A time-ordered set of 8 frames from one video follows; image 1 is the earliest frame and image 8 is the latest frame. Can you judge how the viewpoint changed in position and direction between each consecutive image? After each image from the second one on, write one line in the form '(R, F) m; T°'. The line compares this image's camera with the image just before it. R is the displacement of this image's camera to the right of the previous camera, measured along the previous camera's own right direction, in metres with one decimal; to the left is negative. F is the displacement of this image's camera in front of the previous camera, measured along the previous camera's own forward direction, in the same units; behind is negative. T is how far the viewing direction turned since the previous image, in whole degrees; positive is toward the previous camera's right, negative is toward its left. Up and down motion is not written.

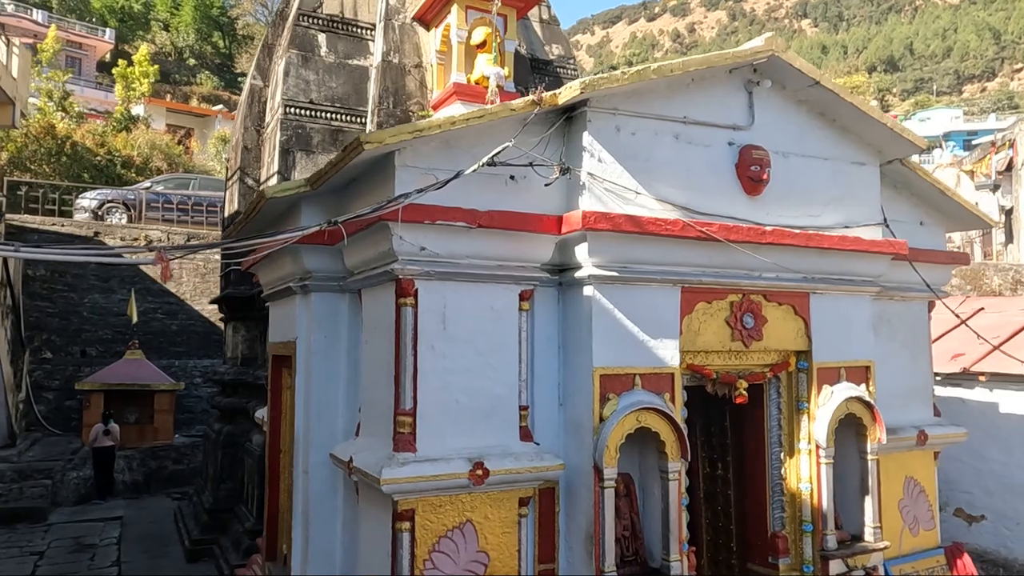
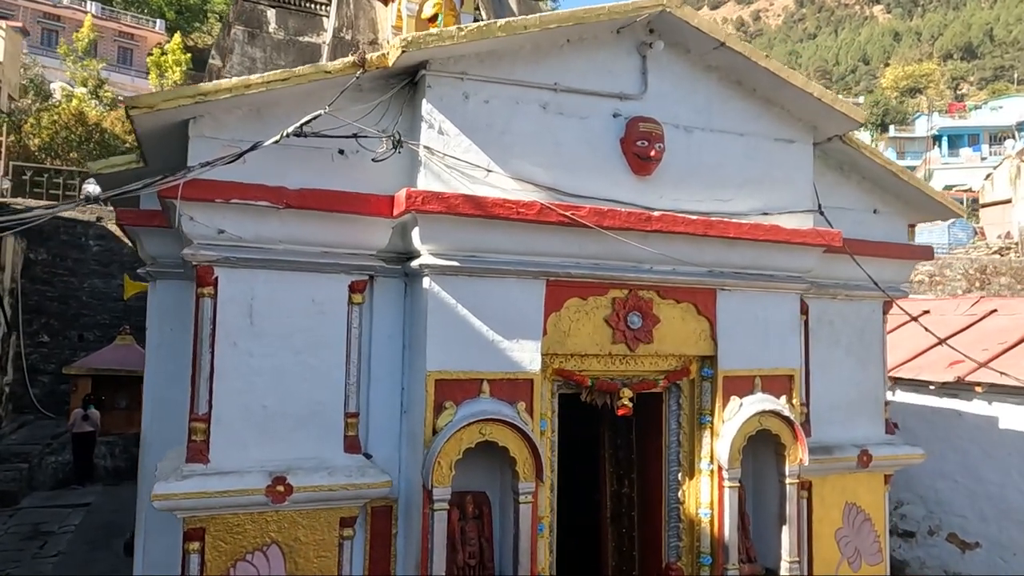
(+1.5, +0.8) m; -4°
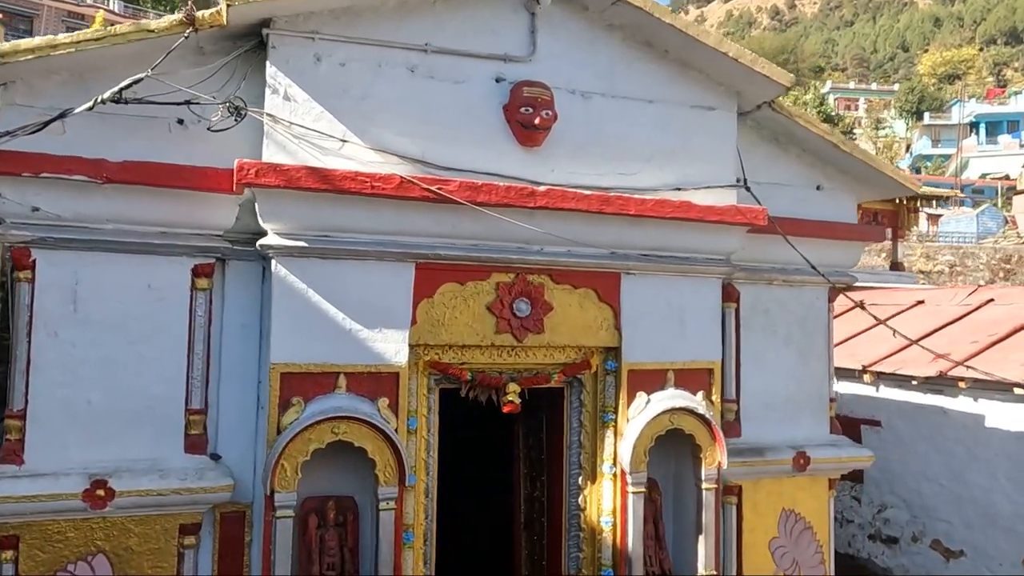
(+1.0, +0.5) m; -2°
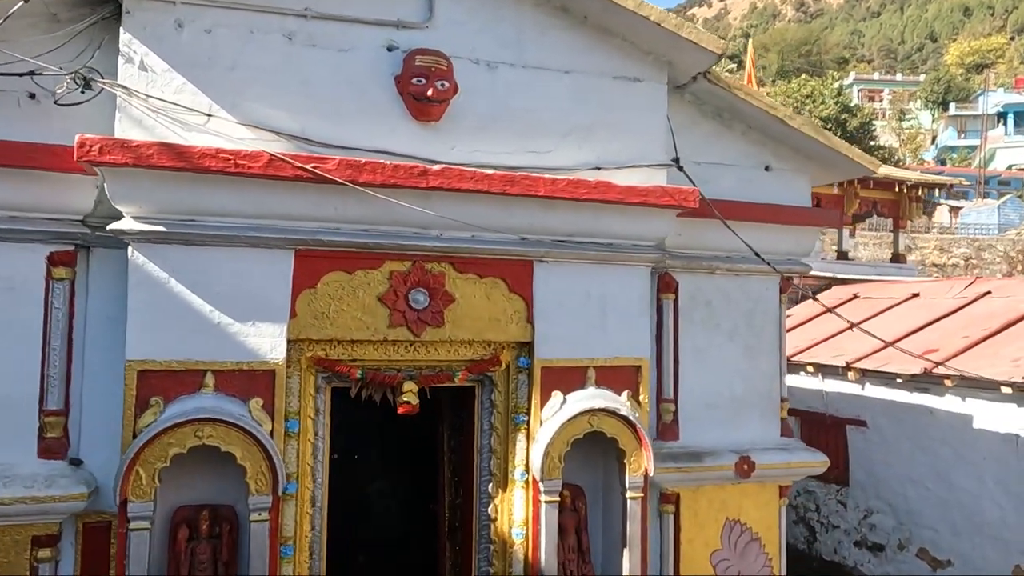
(+0.7, +0.5) m; -2°
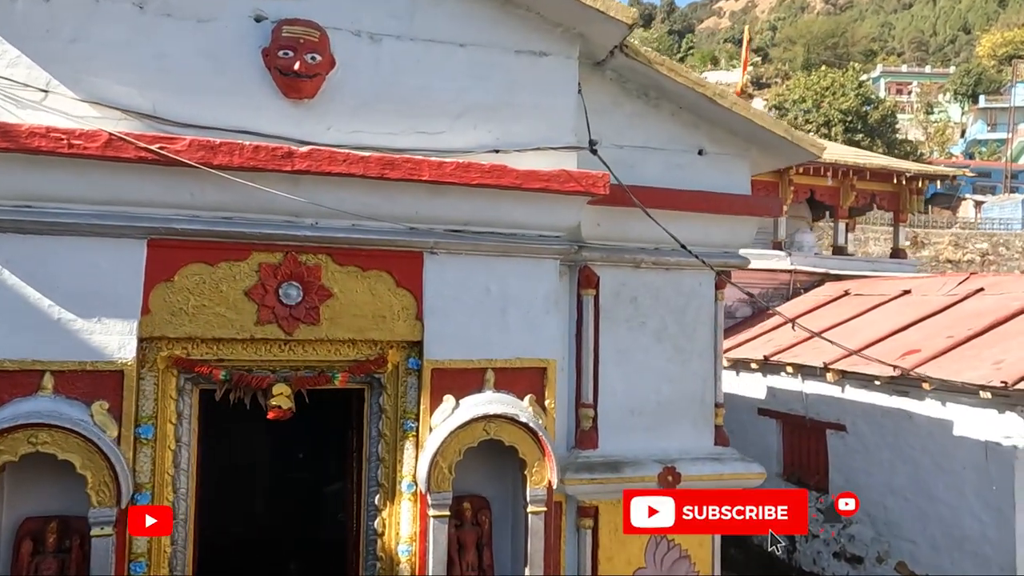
(+0.8, +0.4) m; -2°
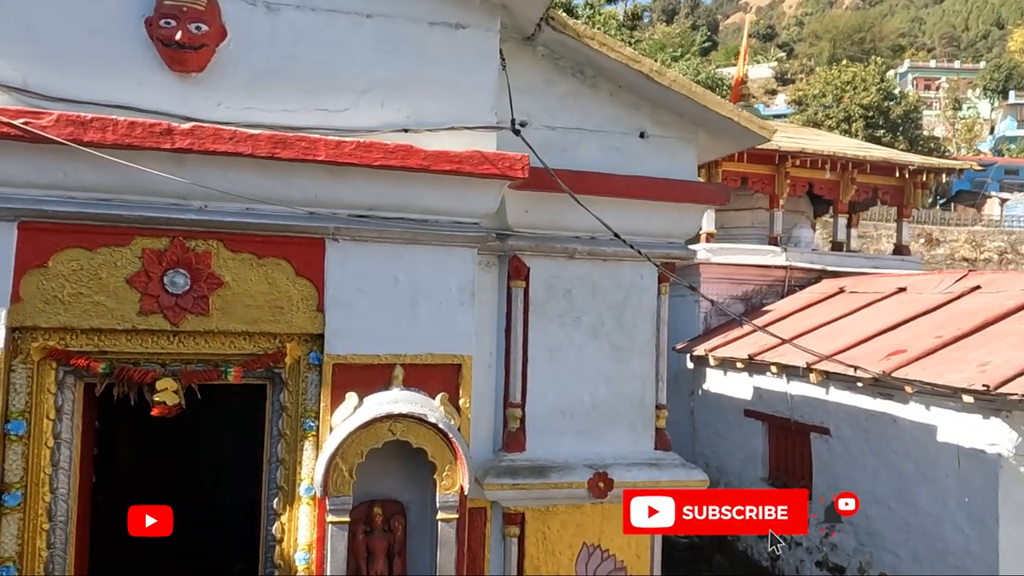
(+0.6, +0.3) m; -2°
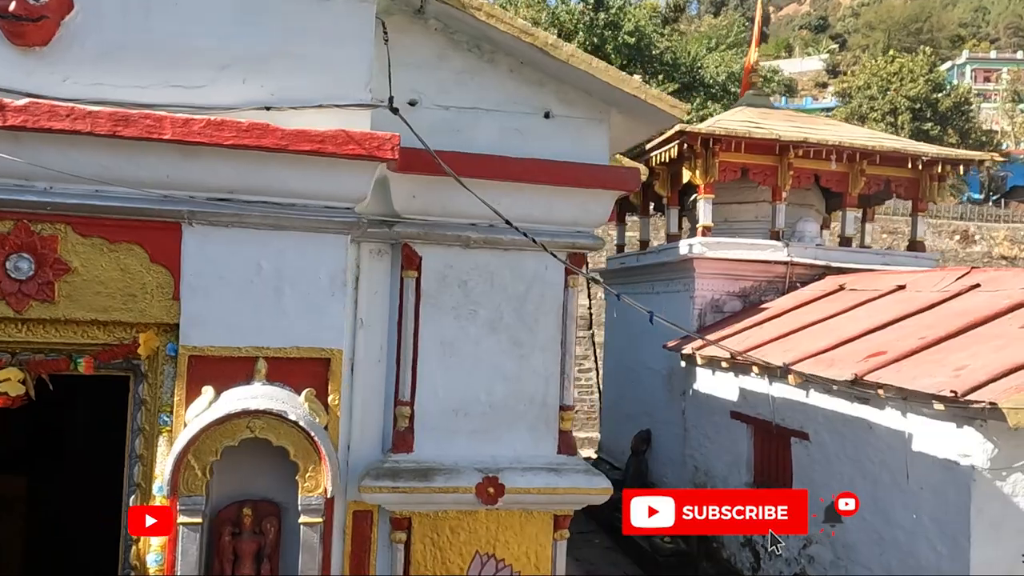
(+0.9, +0.3) m; -3°
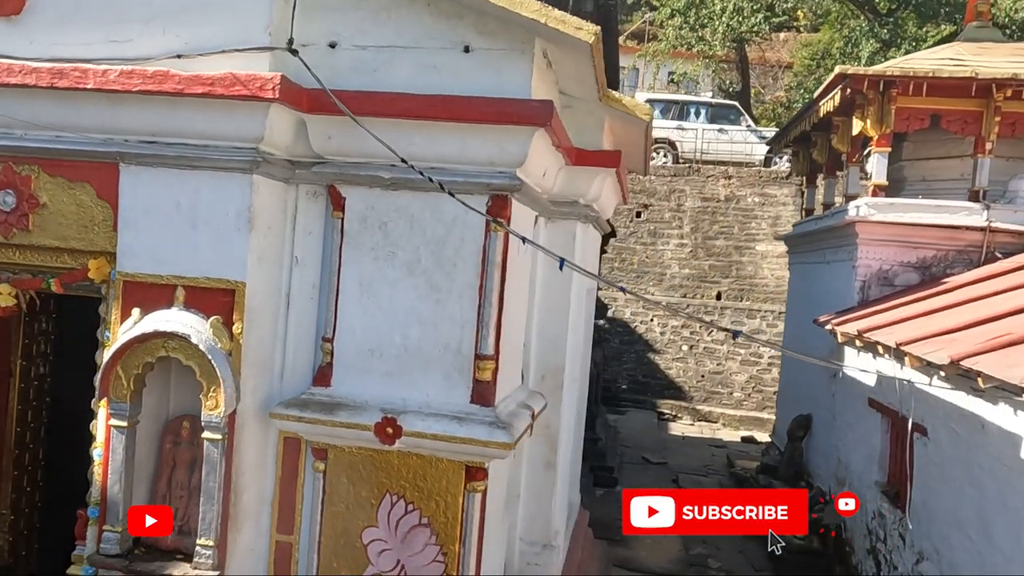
(+1.9, +0.5) m; -20°
